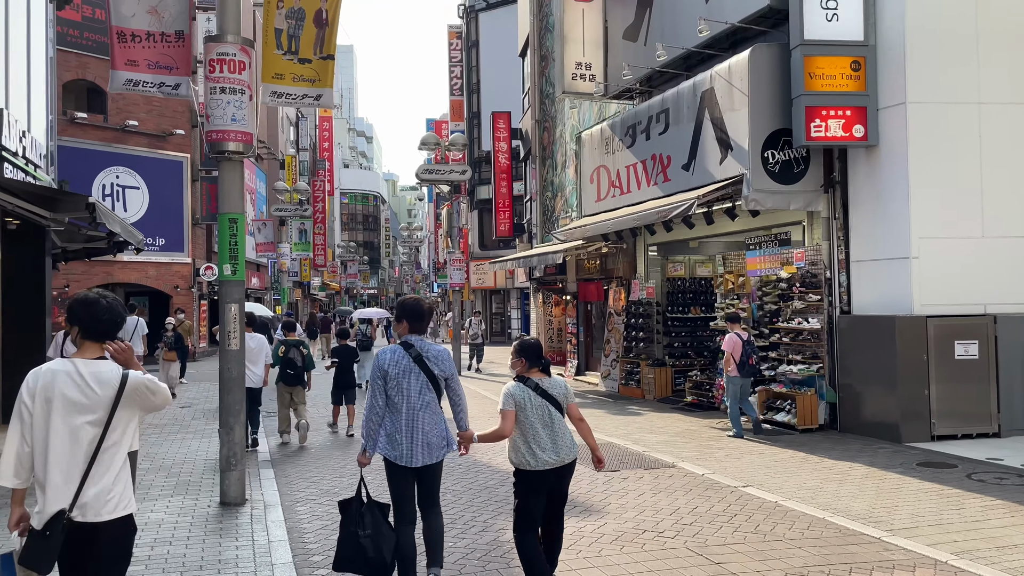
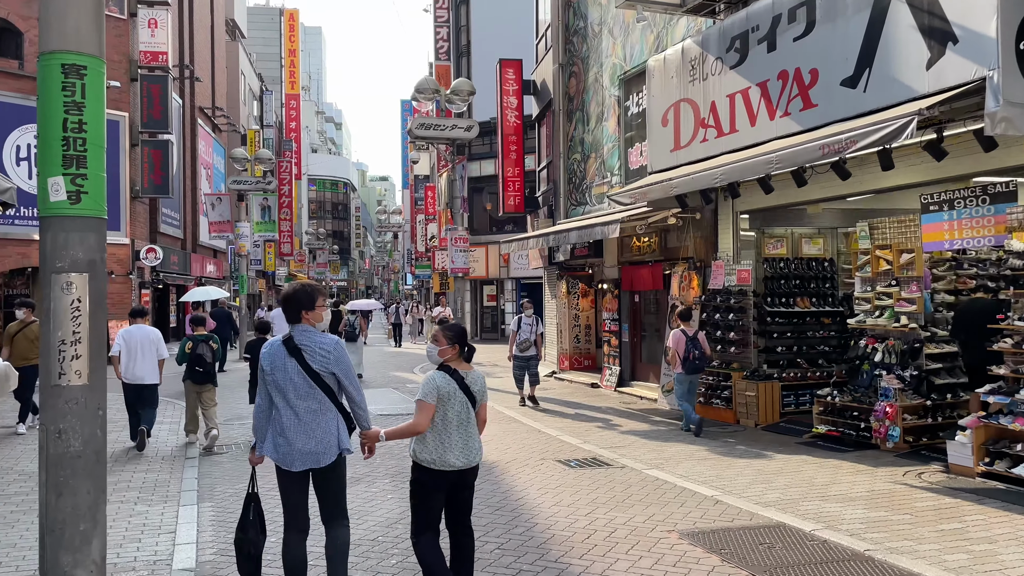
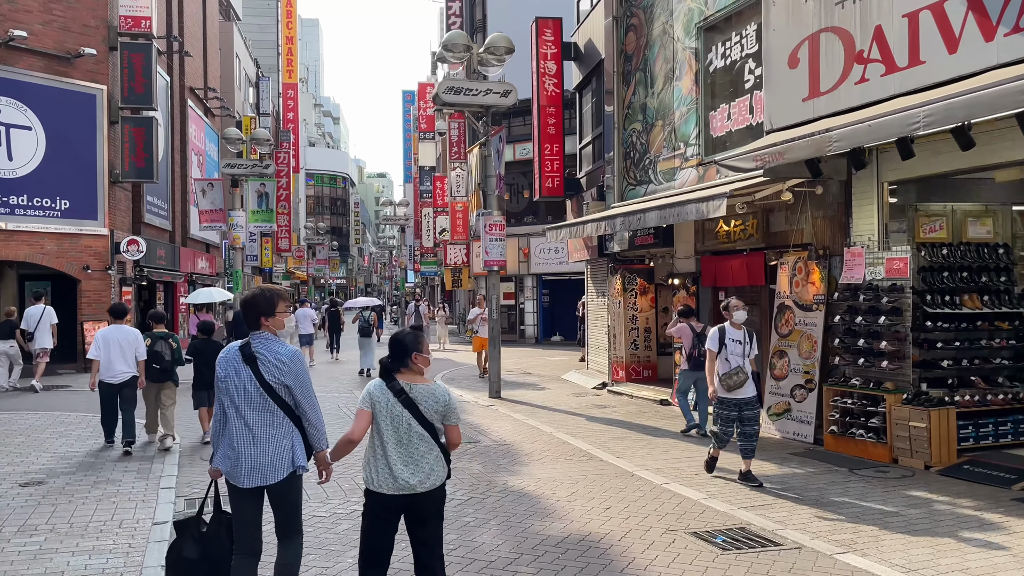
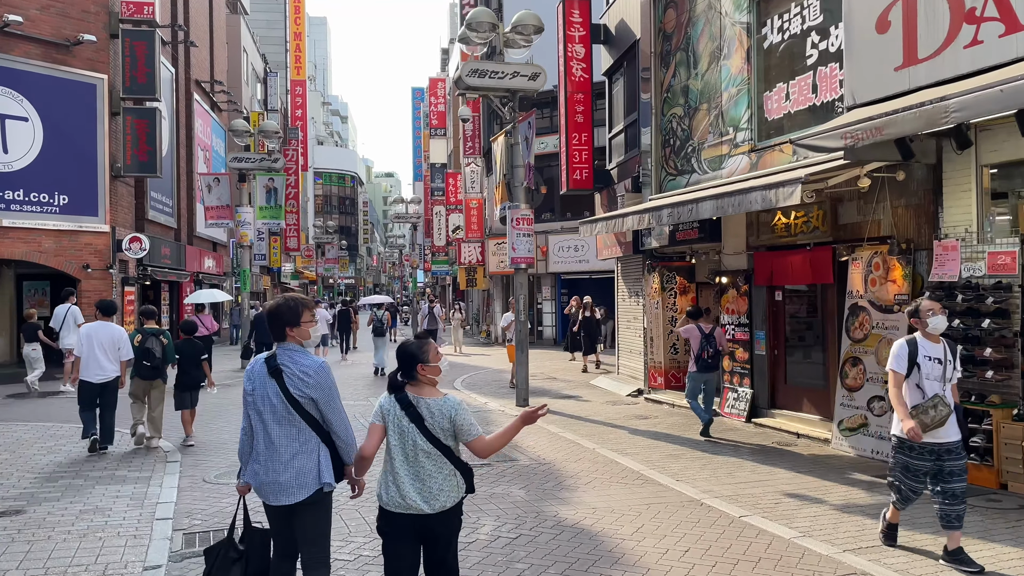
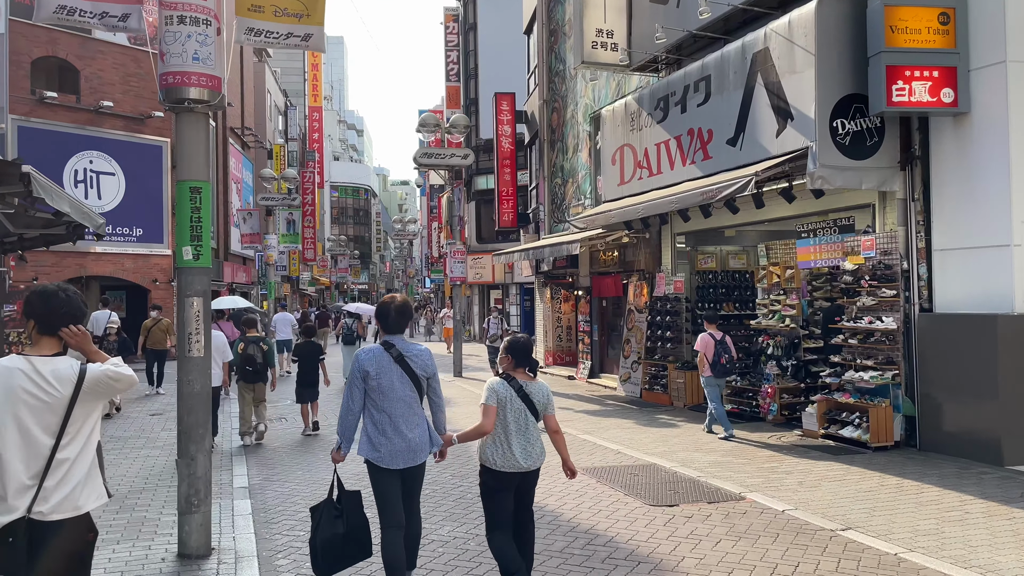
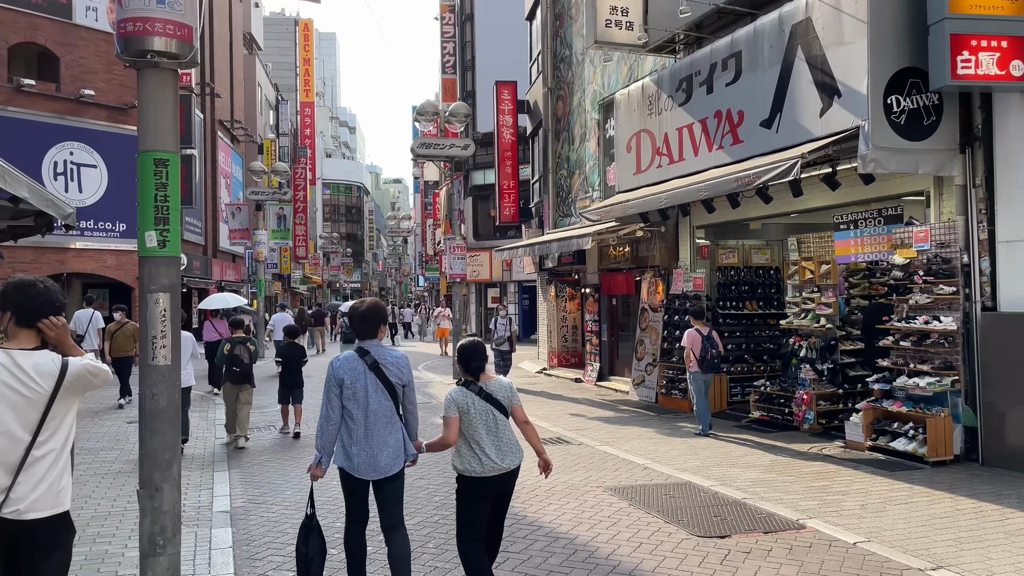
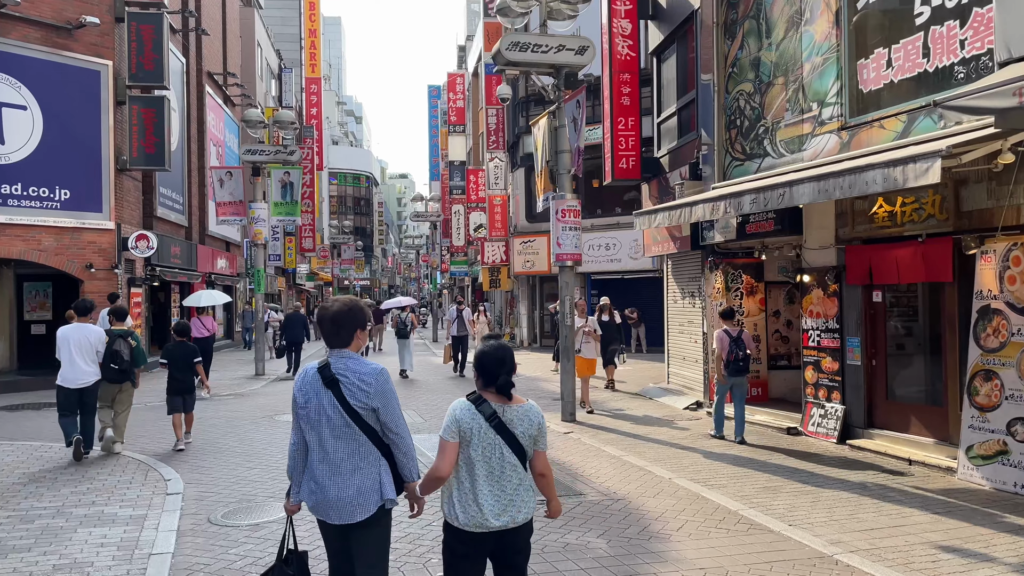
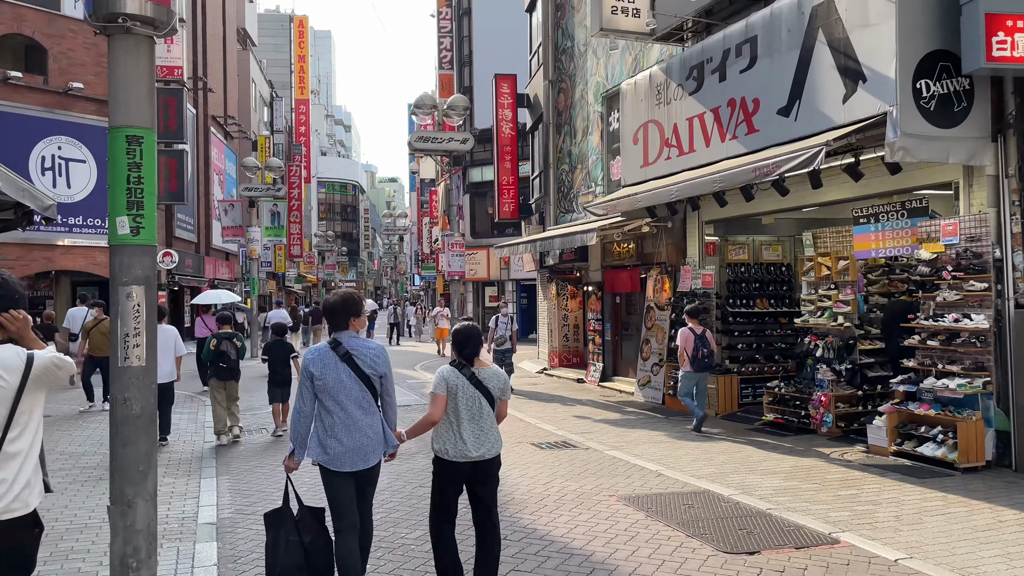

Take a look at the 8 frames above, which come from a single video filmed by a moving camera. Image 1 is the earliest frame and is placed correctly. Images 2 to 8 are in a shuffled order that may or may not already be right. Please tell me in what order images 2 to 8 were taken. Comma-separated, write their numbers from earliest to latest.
5, 6, 8, 2, 3, 4, 7
